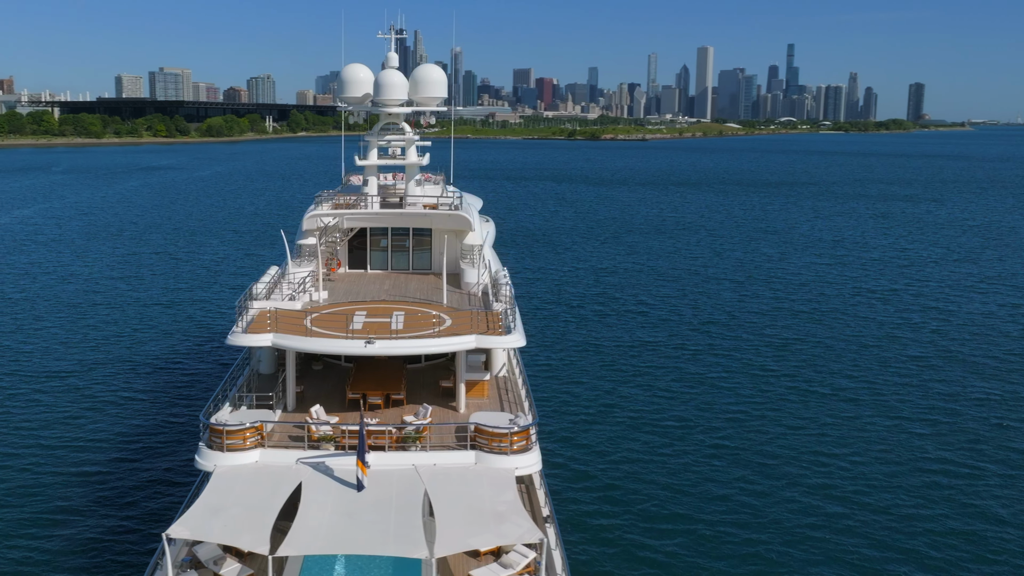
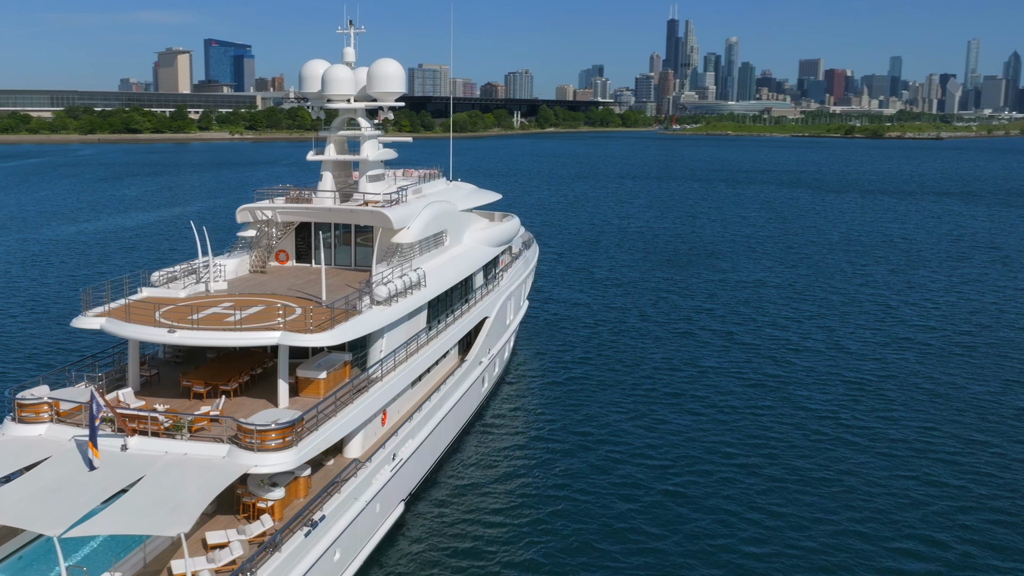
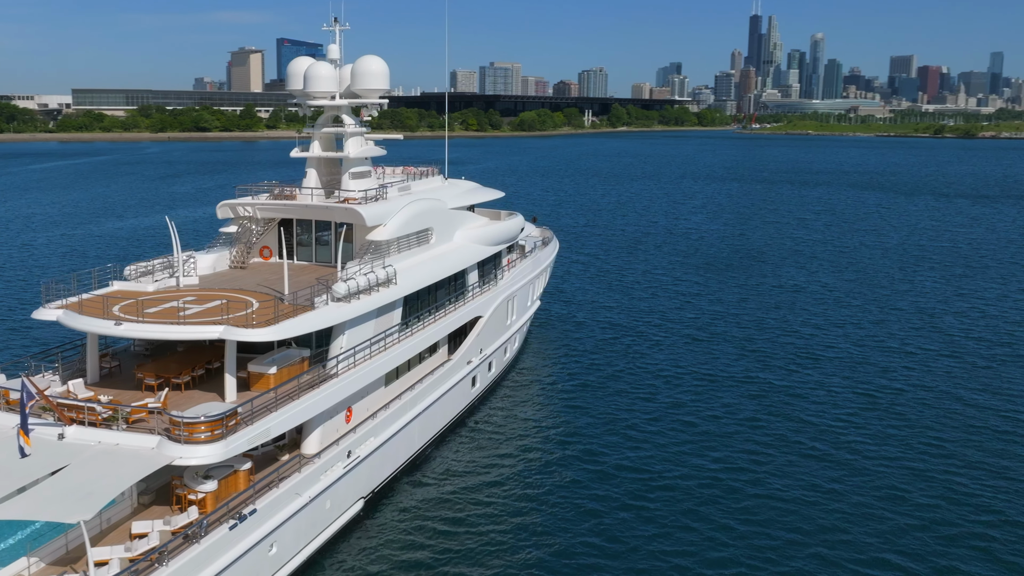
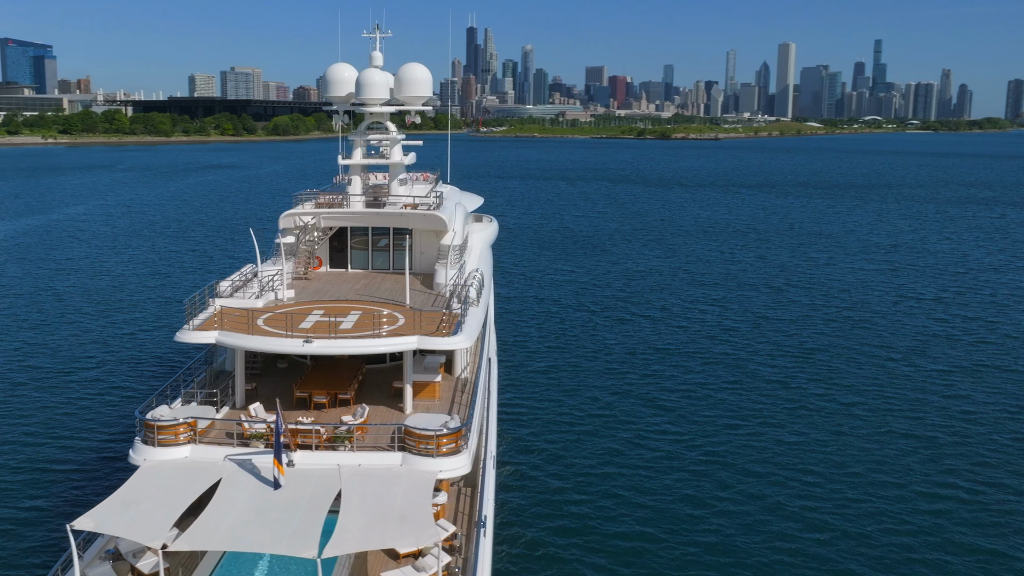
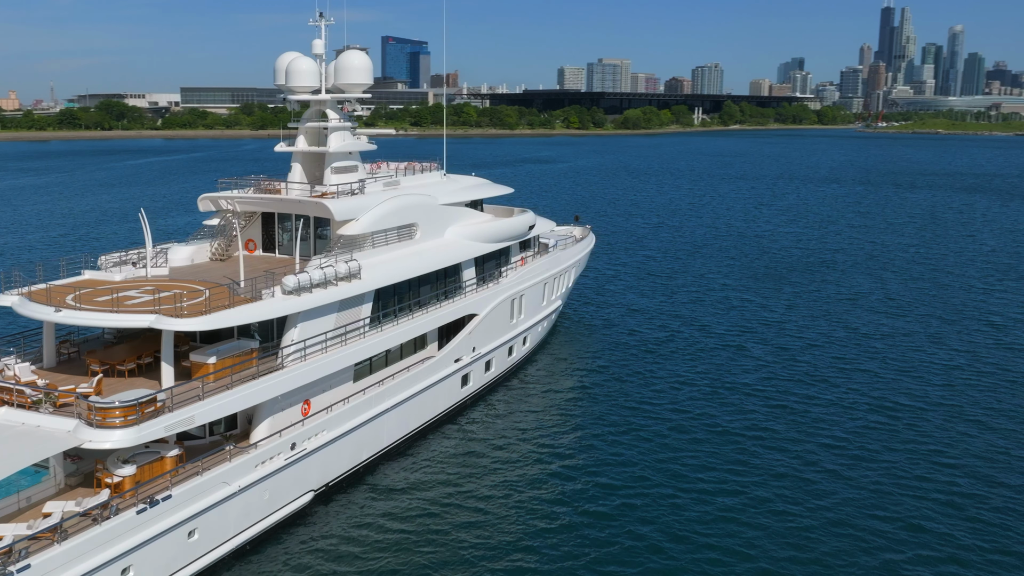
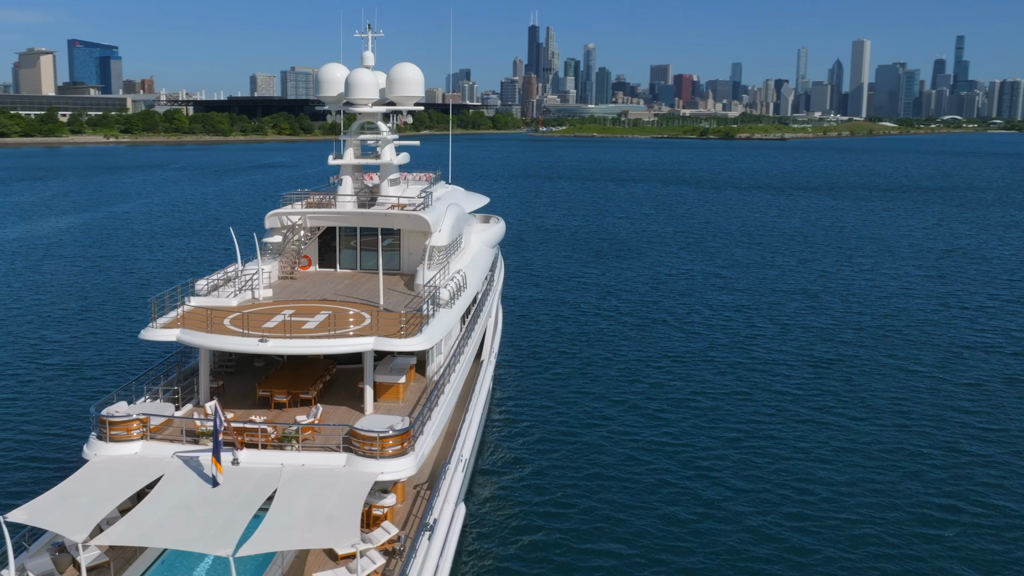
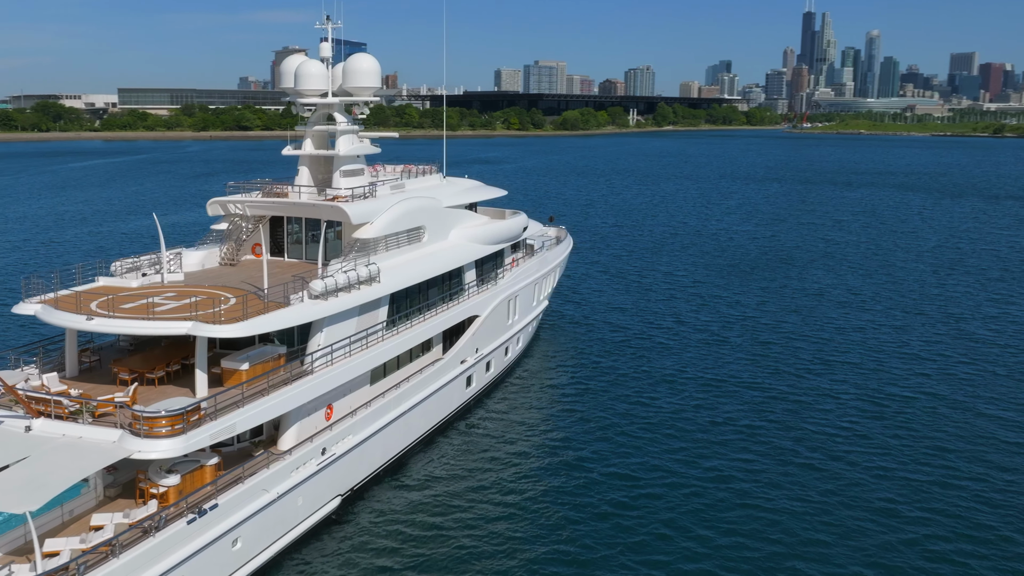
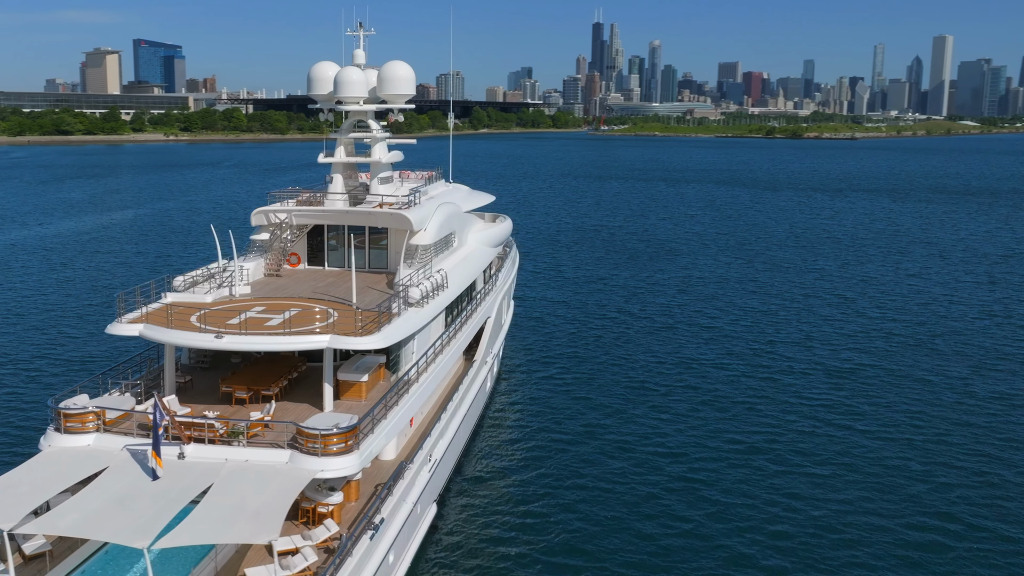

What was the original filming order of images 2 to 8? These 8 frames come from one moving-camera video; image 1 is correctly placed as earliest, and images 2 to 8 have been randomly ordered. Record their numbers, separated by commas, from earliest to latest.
4, 6, 8, 2, 3, 7, 5
